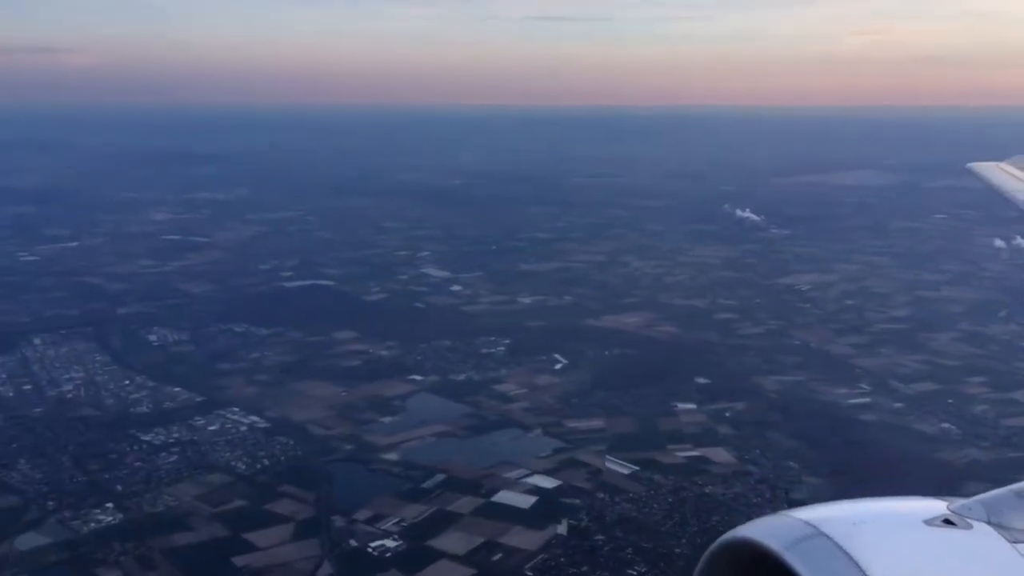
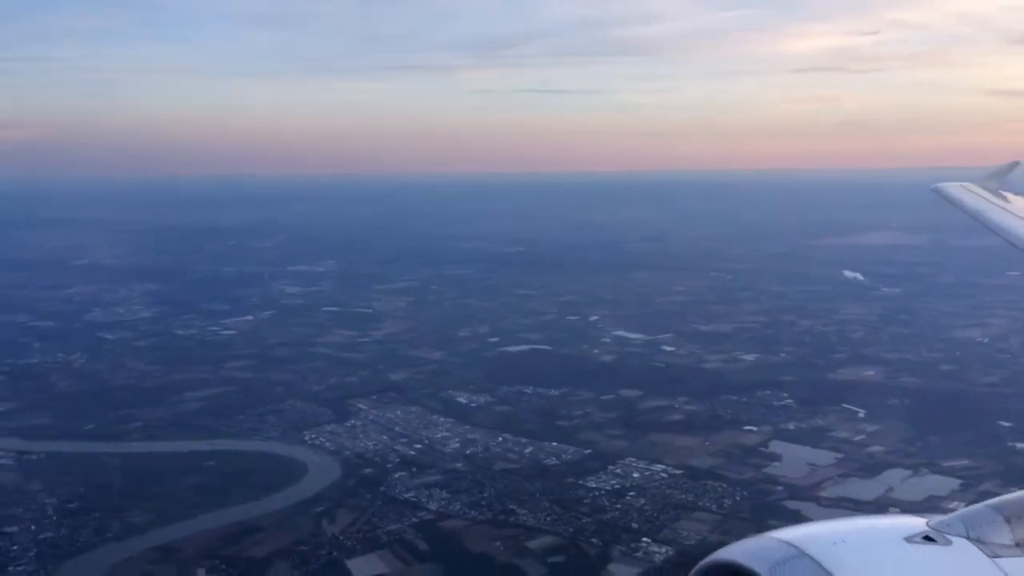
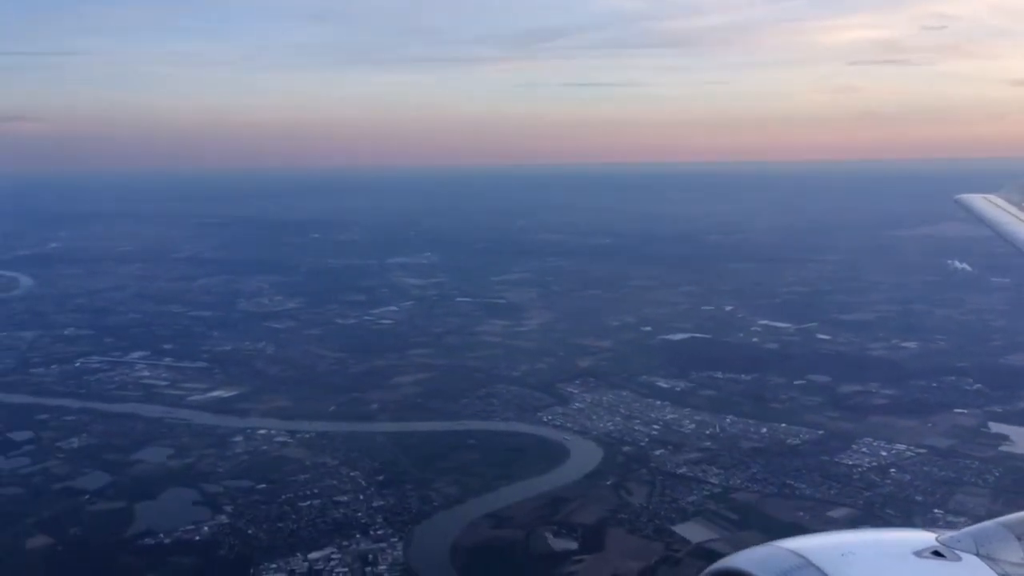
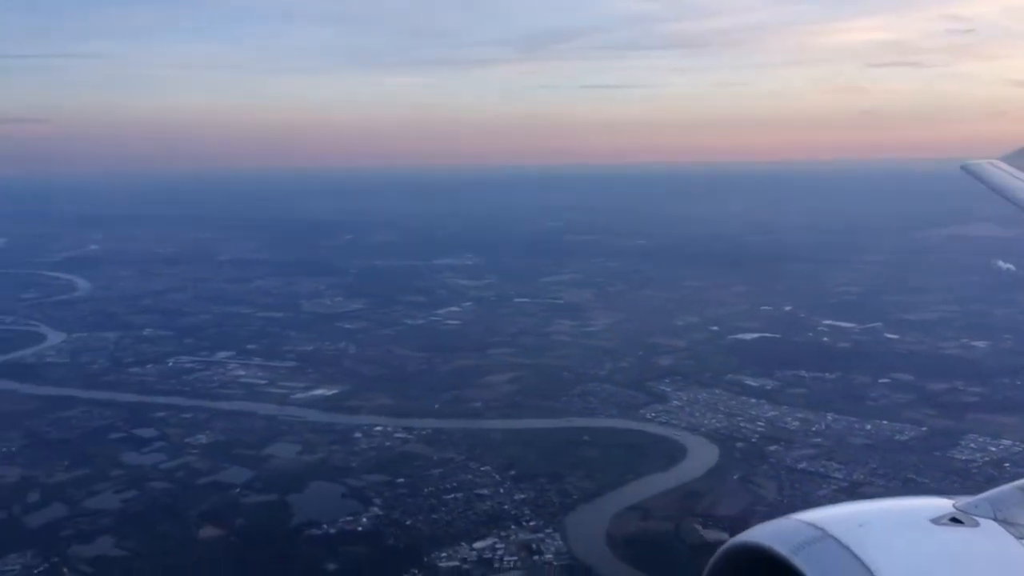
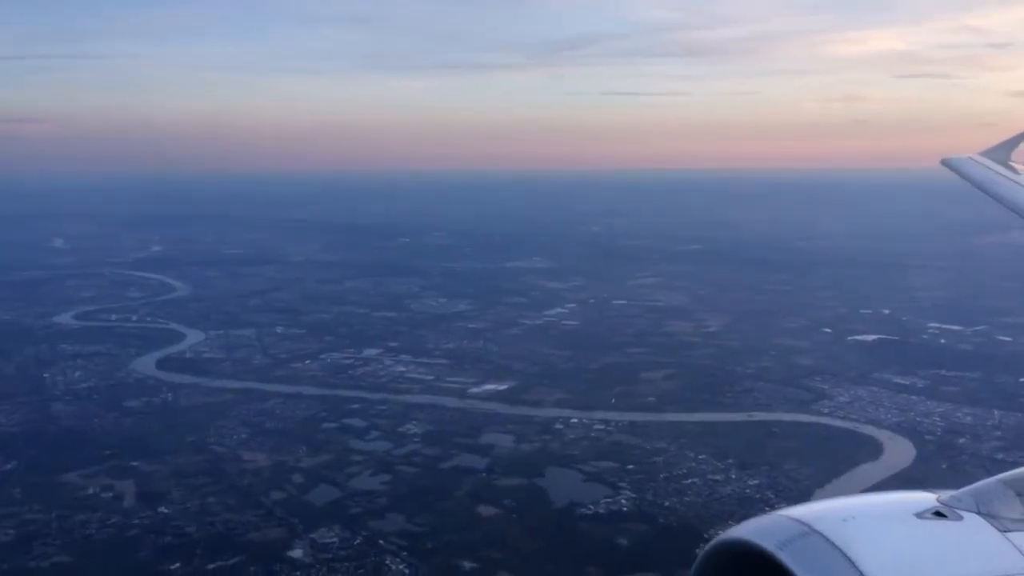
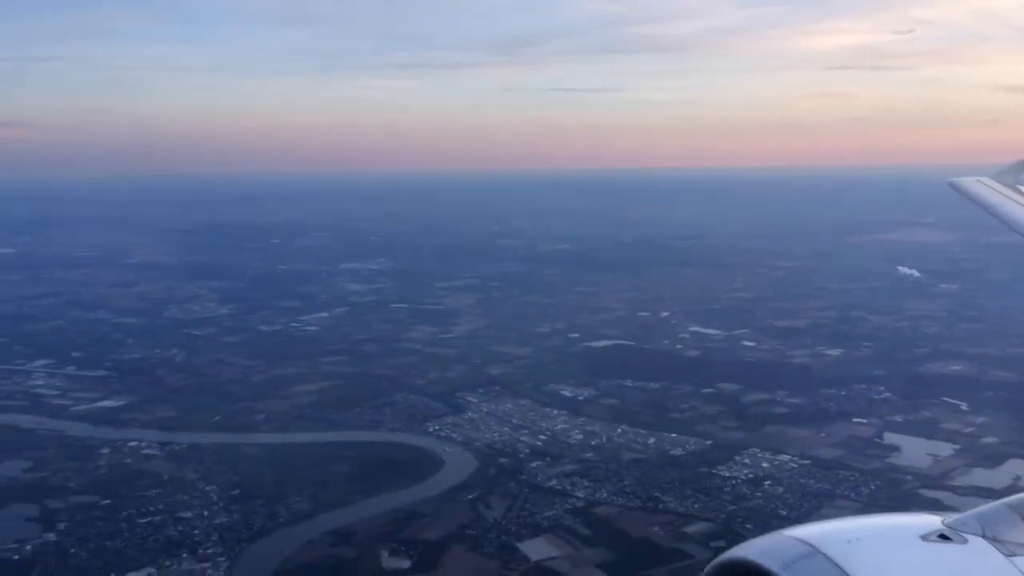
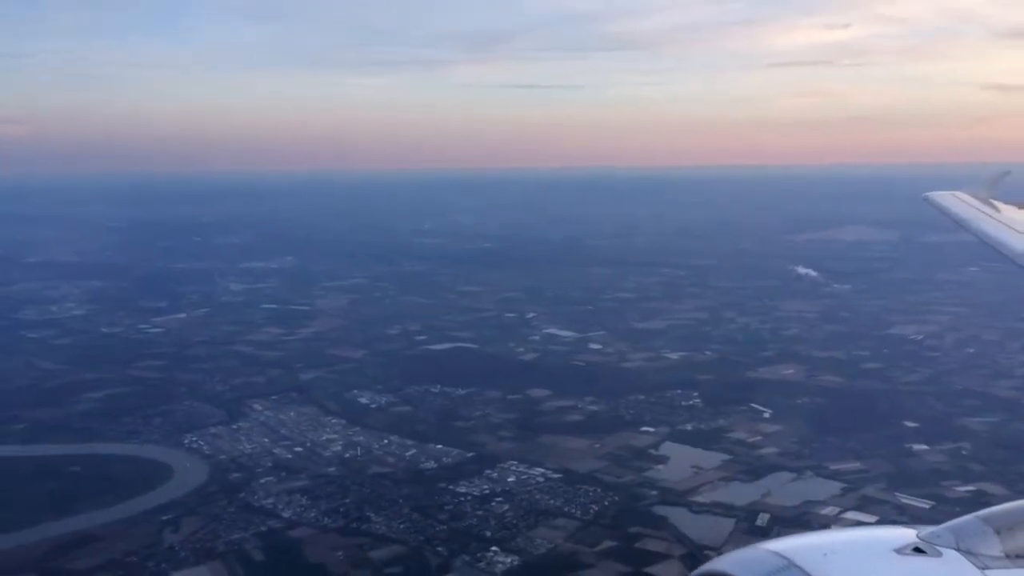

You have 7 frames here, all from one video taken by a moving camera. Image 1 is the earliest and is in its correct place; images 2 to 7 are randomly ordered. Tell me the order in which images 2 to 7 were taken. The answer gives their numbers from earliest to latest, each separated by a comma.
7, 2, 6, 3, 4, 5
